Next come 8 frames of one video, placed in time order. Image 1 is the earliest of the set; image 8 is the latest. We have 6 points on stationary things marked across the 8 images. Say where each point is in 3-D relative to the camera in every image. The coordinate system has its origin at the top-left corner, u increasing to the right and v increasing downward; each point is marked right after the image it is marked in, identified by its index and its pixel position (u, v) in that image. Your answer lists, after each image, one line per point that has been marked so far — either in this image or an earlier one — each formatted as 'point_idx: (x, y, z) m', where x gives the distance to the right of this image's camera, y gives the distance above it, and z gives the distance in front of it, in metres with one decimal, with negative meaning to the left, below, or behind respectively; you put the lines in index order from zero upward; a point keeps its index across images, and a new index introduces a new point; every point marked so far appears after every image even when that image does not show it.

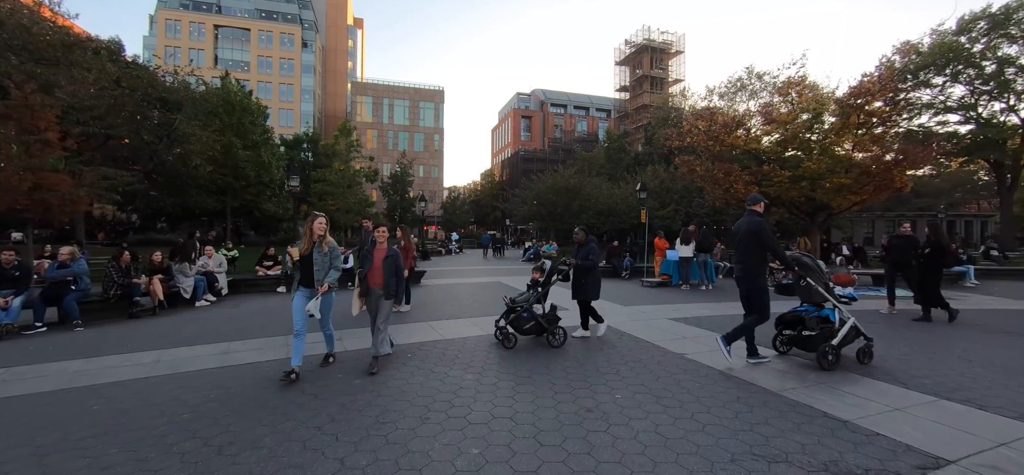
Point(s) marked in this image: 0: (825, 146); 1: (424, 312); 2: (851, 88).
0: (+11.9, +3.4, +15.3) m
1: (-1.9, -1.6, +8.5) m
2: (+13.1, +5.8, +15.6) m
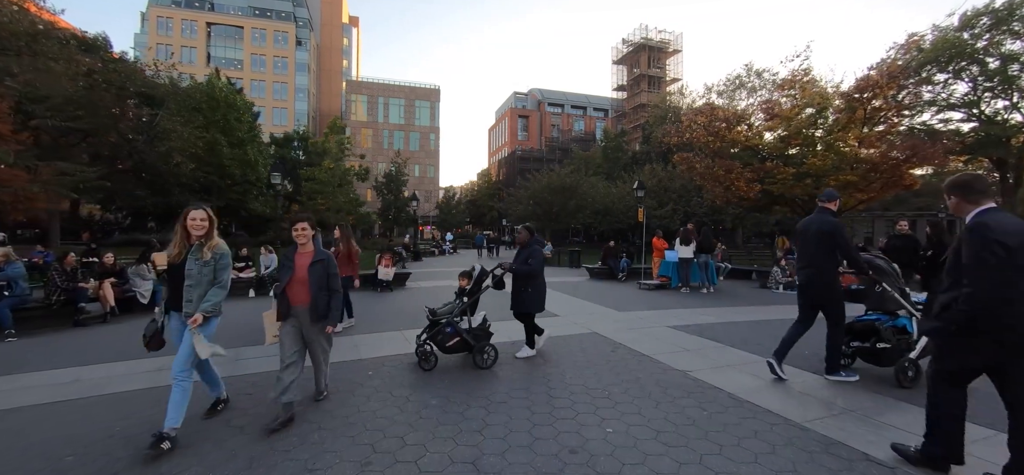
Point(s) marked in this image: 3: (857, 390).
0: (+11.6, +3.4, +14.6) m
1: (-2.1, -1.6, +7.8) m
2: (+12.8, +5.8, +15.0) m
3: (+3.4, -1.5, +4.0) m
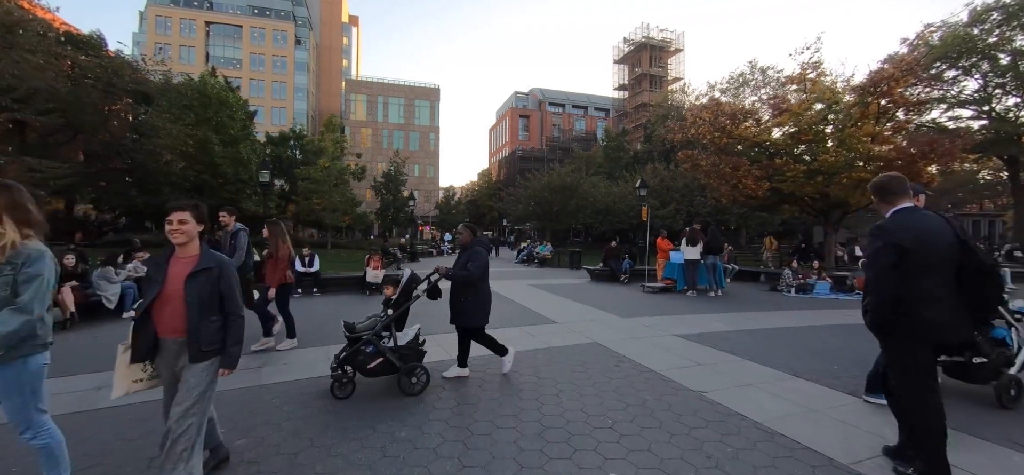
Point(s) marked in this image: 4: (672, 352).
0: (+11.5, +3.4, +14.0) m
1: (-2.2, -1.6, +7.2) m
2: (+12.7, +5.8, +14.4) m
3: (+3.3, -1.5, +3.4) m
4: (+2.1, -1.5, +5.4) m
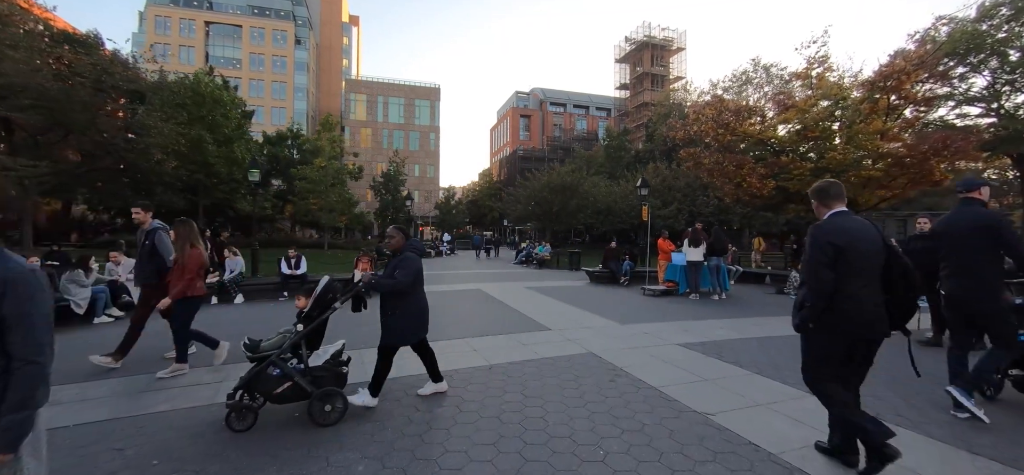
0: (+11.3, +3.4, +13.5) m
1: (-2.4, -1.6, +6.8) m
2: (+12.6, +5.8, +13.9) m
3: (+3.1, -1.5, +2.9) m
4: (+2.0, -1.5, +4.9) m
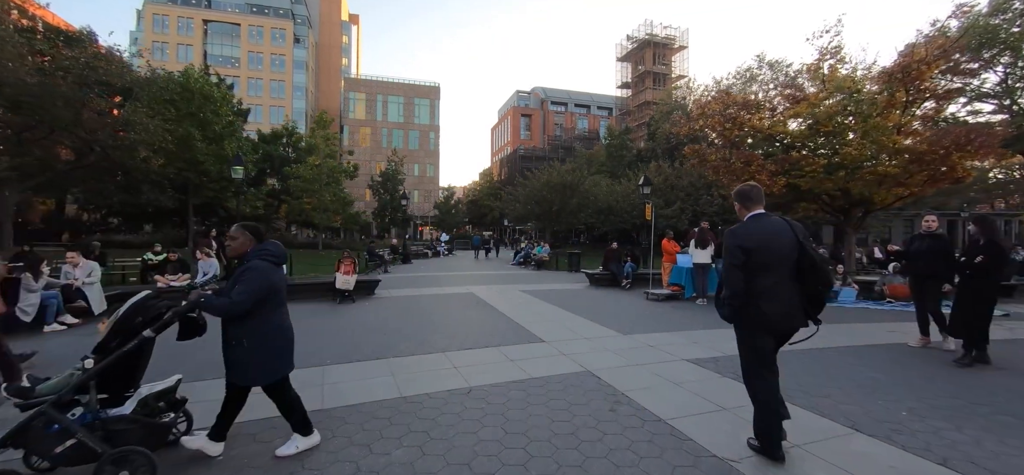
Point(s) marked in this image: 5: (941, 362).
0: (+11.2, +3.4, +12.8) m
1: (-2.6, -1.6, +6.1) m
2: (+12.5, +5.8, +13.1) m
3: (+2.9, -1.5, +2.2) m
4: (+1.8, -1.5, +4.2) m
5: (+5.8, -1.7, +5.5) m
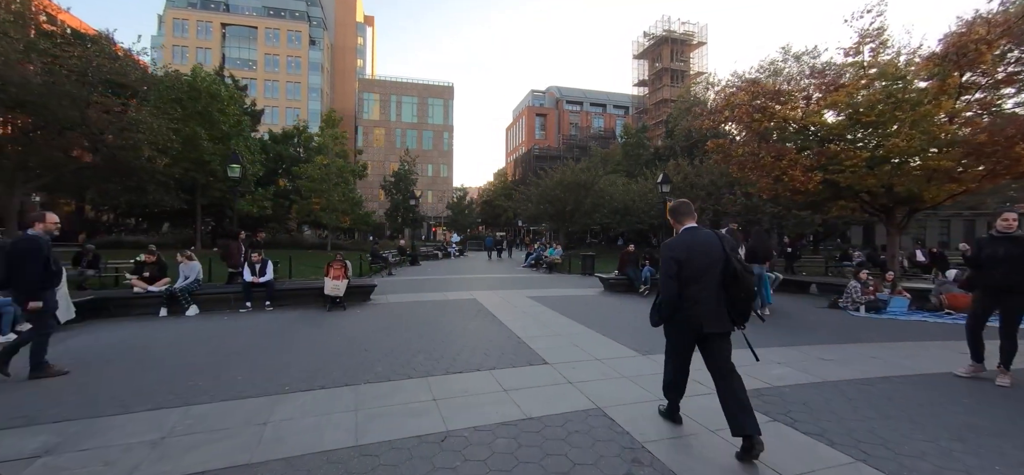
0: (+11.4, +3.4, +11.4) m
1: (-2.6, -1.6, +5.3) m
2: (+12.7, +5.7, +11.8) m
3: (+2.7, -1.6, +1.2) m
4: (+1.7, -1.6, +3.3) m
5: (+5.8, -1.7, +4.4) m
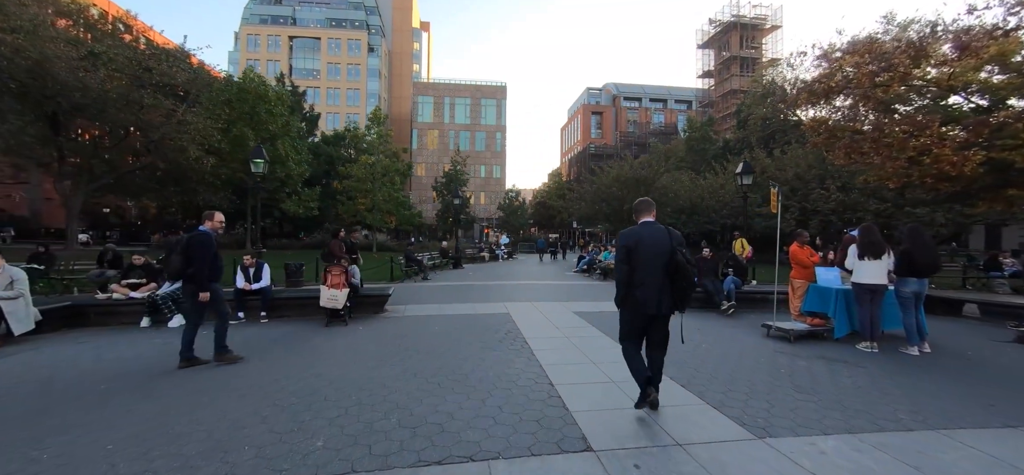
0: (+12.3, +3.3, +7.8) m
1: (-2.4, -1.6, +3.6) m
2: (+13.6, +5.7, +8.0) m
3: (+2.3, -1.5, -1.2) m
4: (+1.6, -1.6, +1.0) m
5: (+5.8, -1.7, +1.6) m
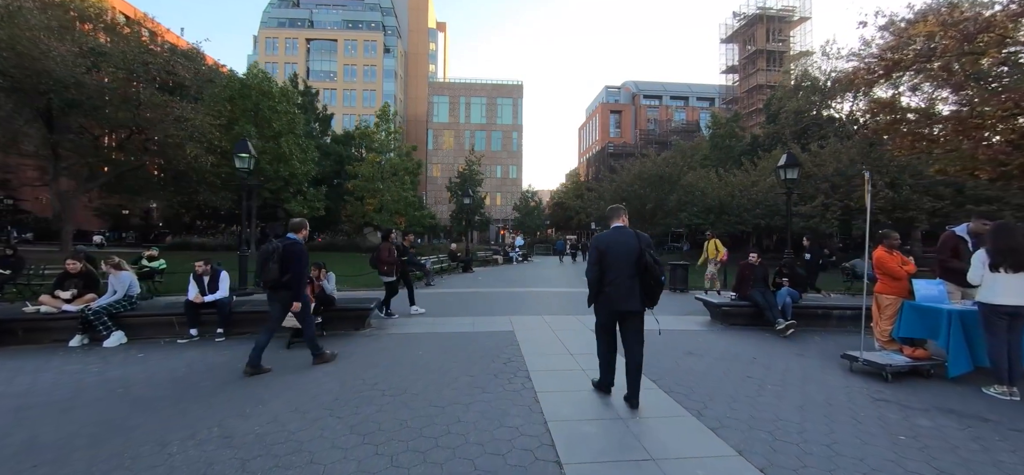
0: (+12.4, +3.3, +5.9) m
1: (-2.5, -1.6, +2.3) m
2: (+13.7, +5.6, +6.0) m
3: (+2.0, -1.5, -2.7) m
4: (+1.4, -1.6, -0.5) m
5: (+5.5, -1.7, -0.1) m
